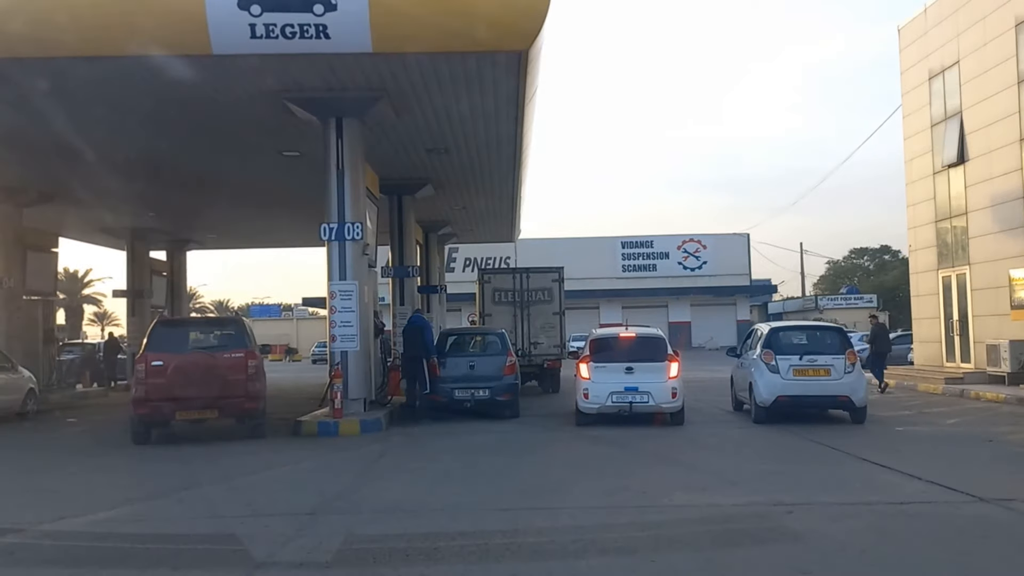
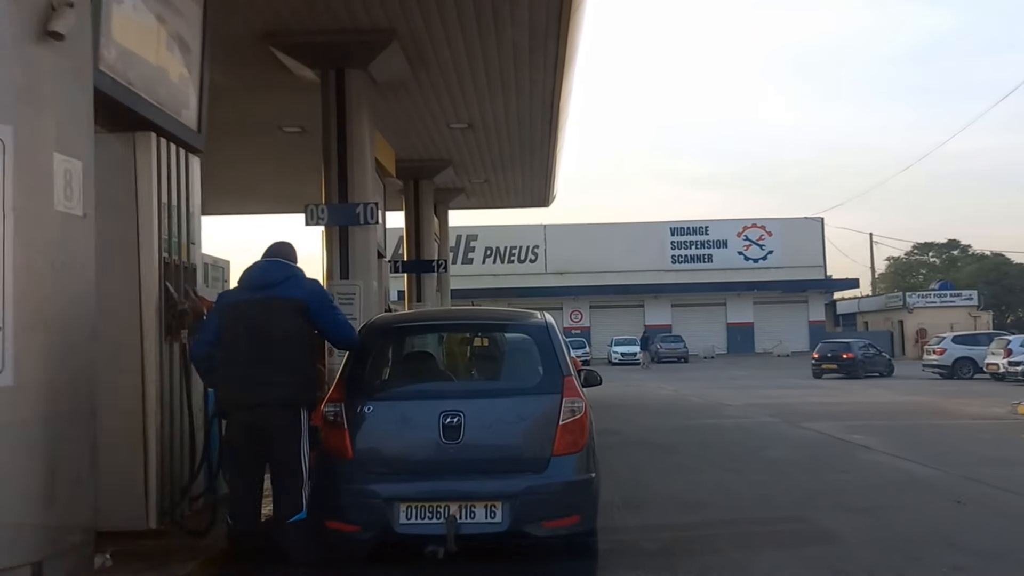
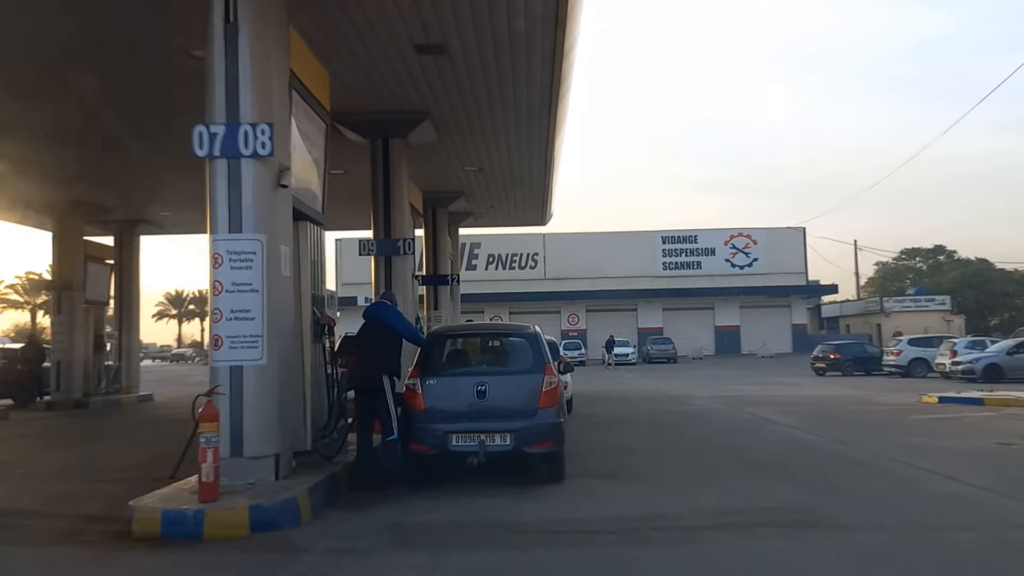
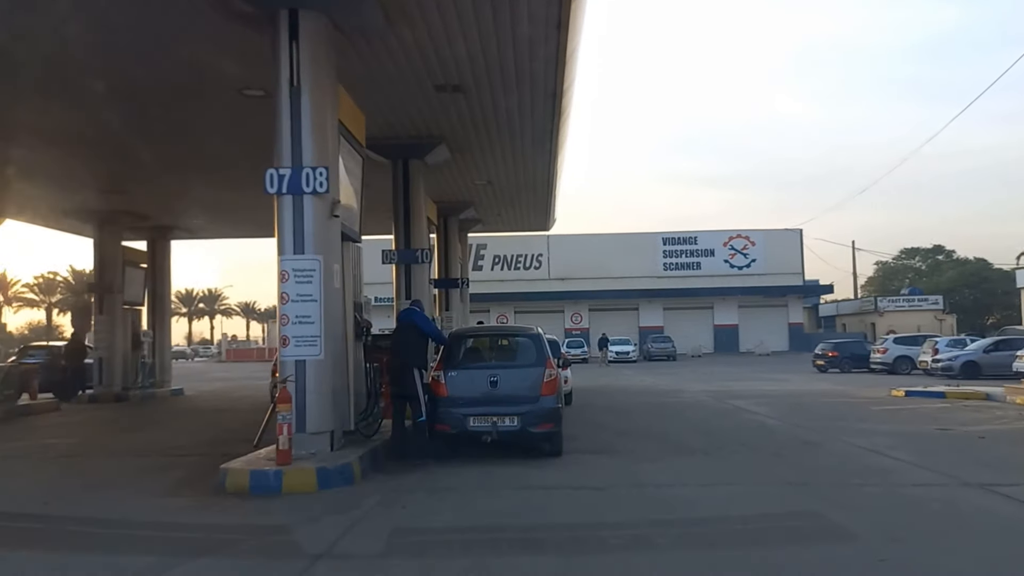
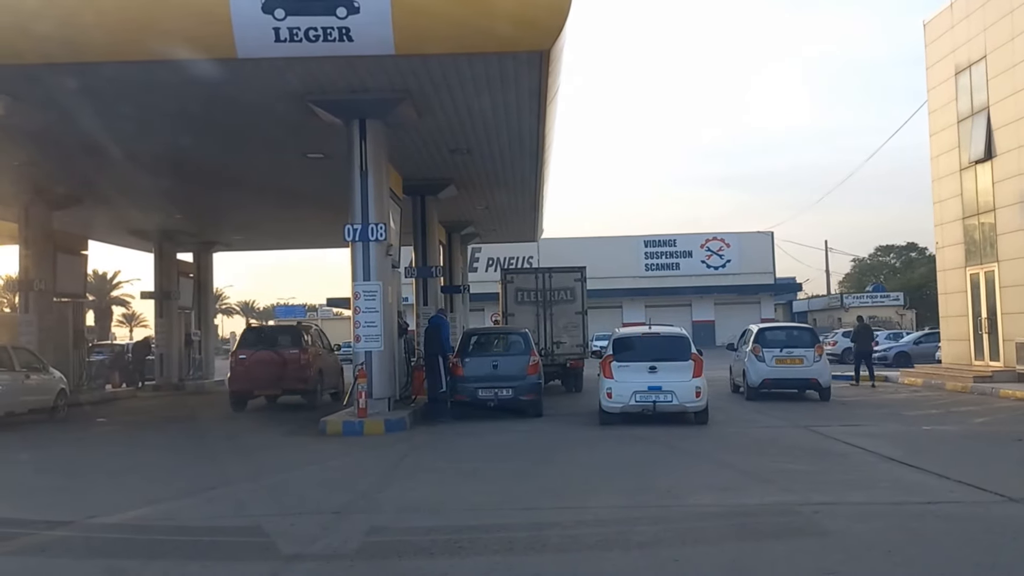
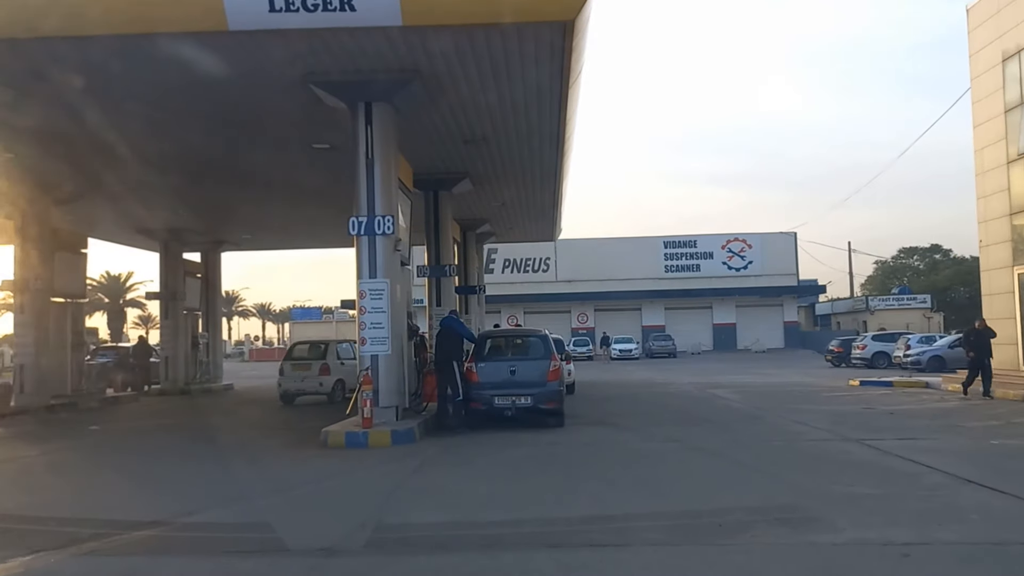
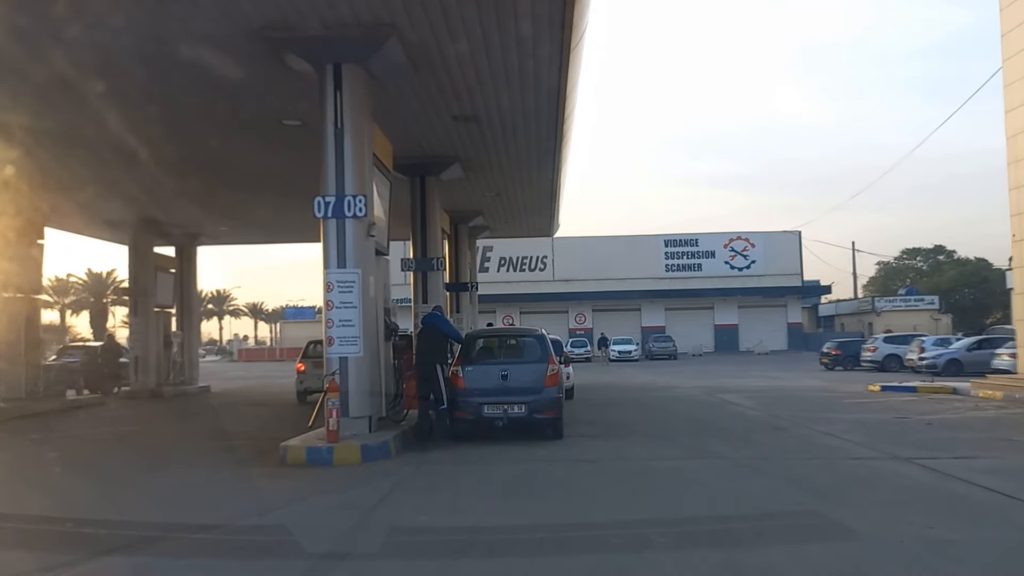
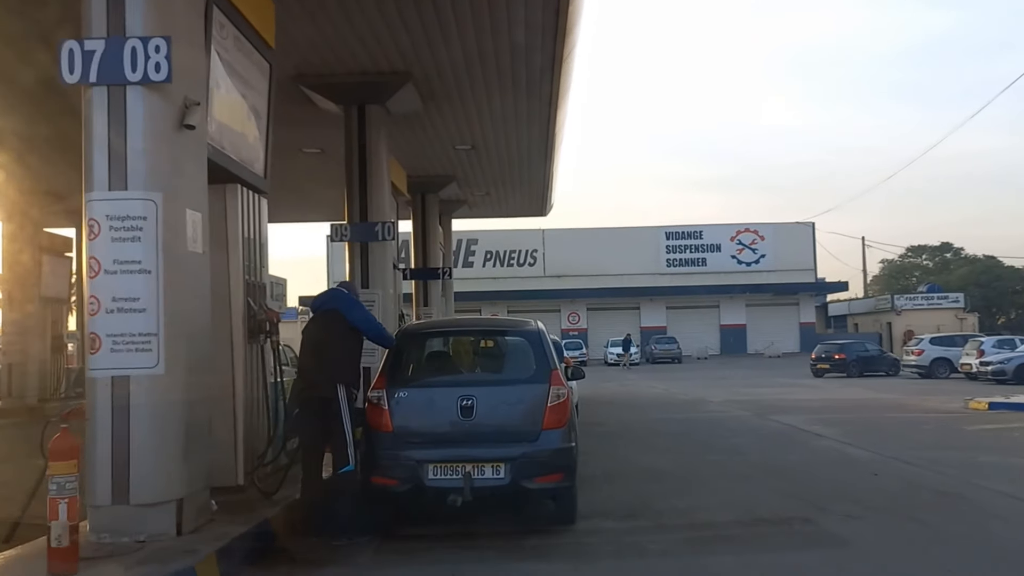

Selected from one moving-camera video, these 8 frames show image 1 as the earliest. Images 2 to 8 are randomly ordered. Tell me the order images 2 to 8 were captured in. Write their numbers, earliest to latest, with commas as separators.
5, 6, 7, 4, 3, 8, 2
